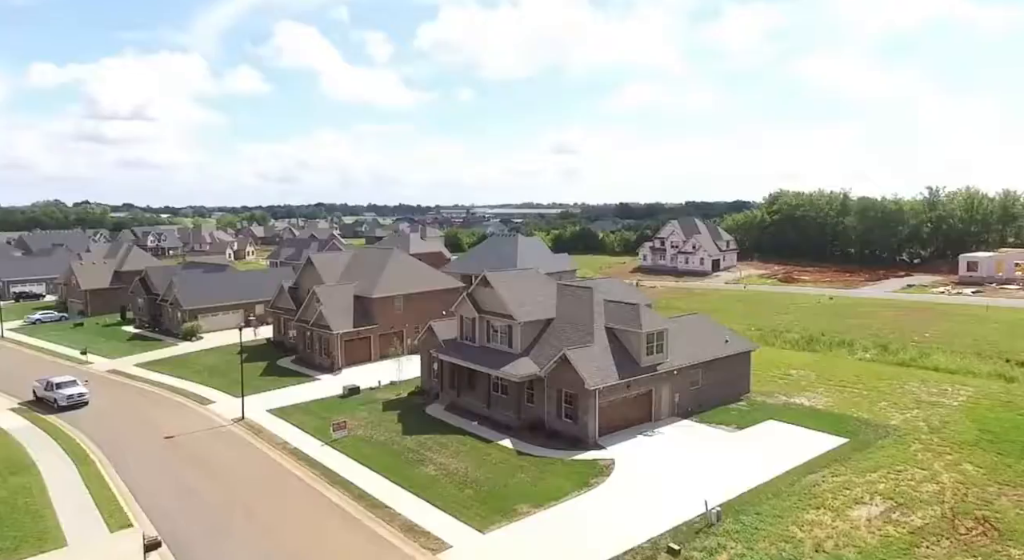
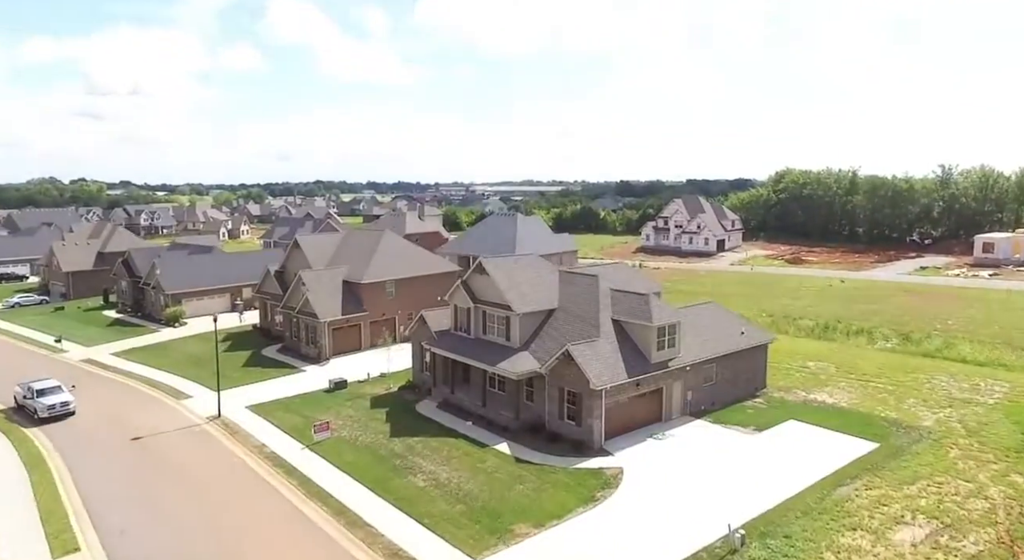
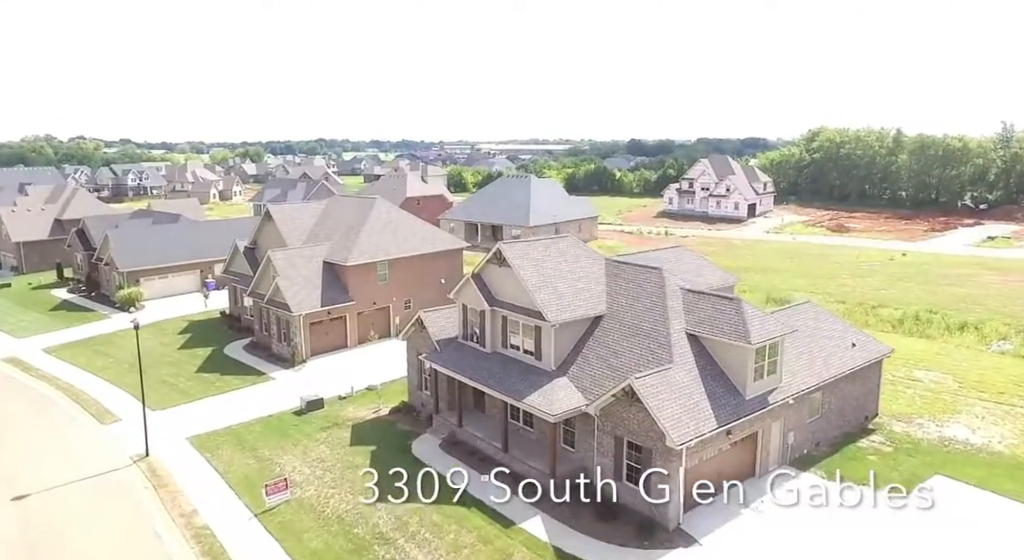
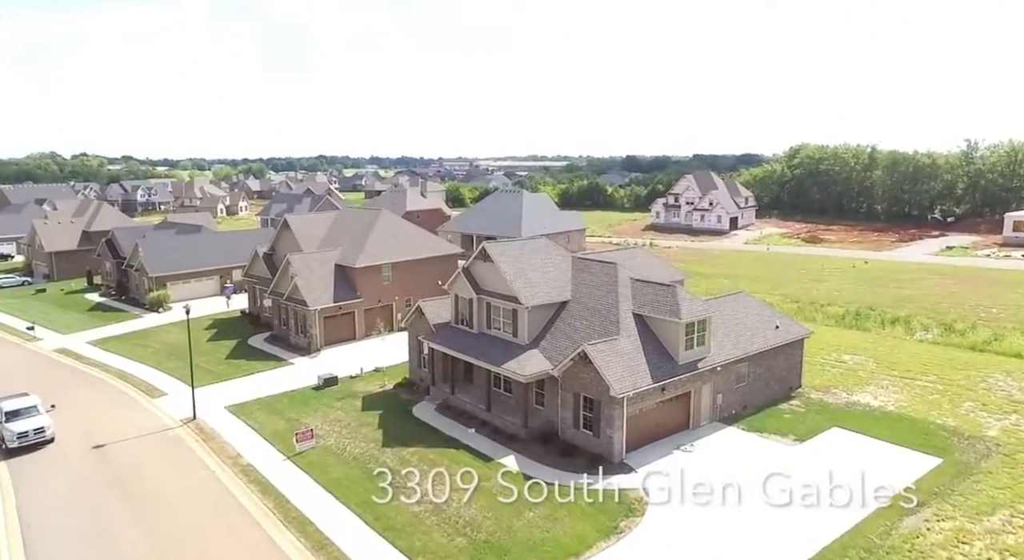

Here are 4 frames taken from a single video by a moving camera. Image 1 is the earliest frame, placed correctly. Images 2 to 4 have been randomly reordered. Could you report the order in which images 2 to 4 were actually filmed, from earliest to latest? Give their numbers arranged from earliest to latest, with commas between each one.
2, 4, 3
